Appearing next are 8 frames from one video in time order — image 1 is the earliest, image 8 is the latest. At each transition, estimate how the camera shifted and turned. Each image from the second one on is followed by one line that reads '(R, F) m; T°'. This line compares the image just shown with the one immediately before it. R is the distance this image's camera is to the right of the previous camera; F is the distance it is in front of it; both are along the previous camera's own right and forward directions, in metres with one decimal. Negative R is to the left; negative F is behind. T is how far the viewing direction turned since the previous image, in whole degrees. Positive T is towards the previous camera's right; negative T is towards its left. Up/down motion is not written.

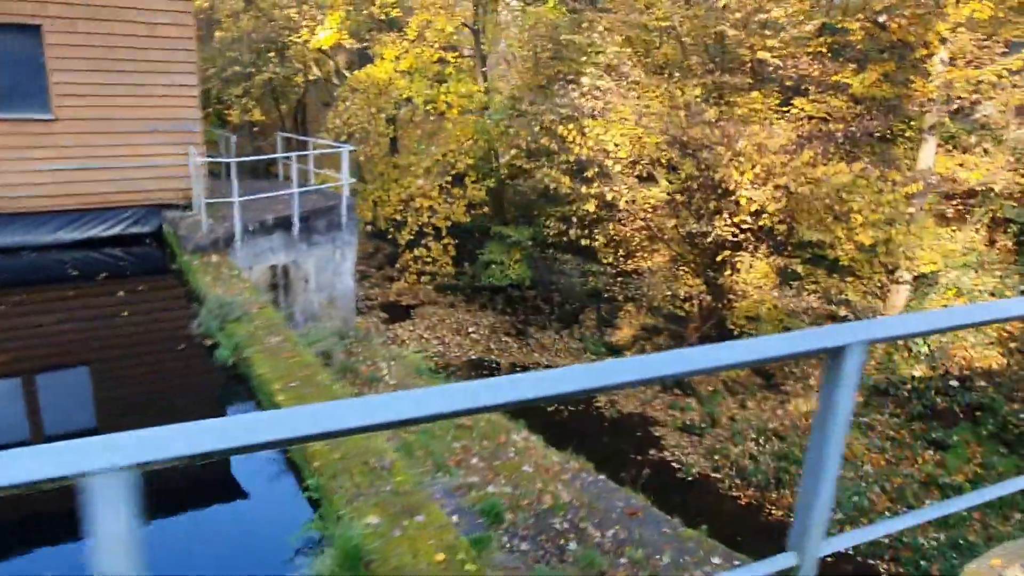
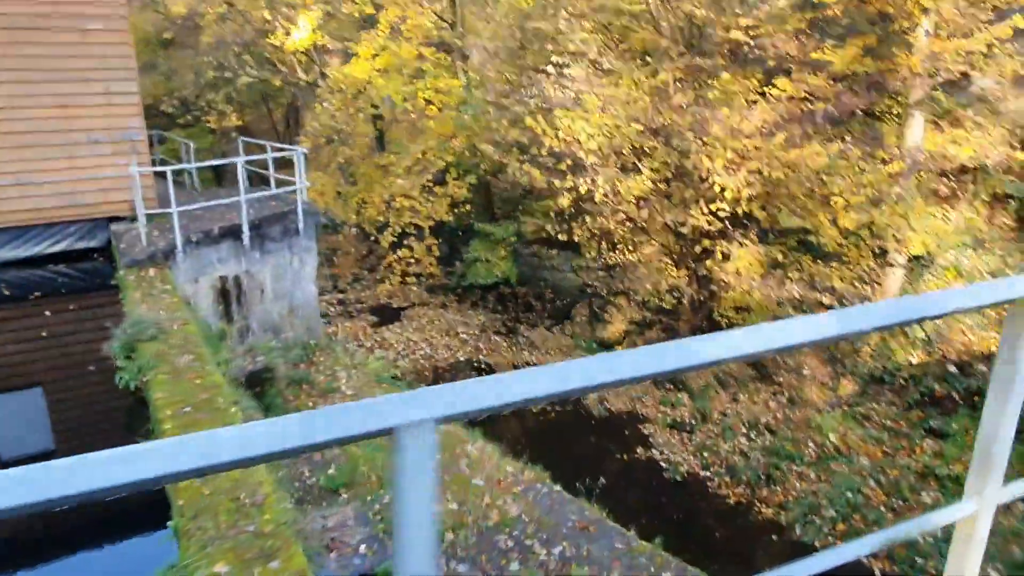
(+0.5, +0.3) m; -1°
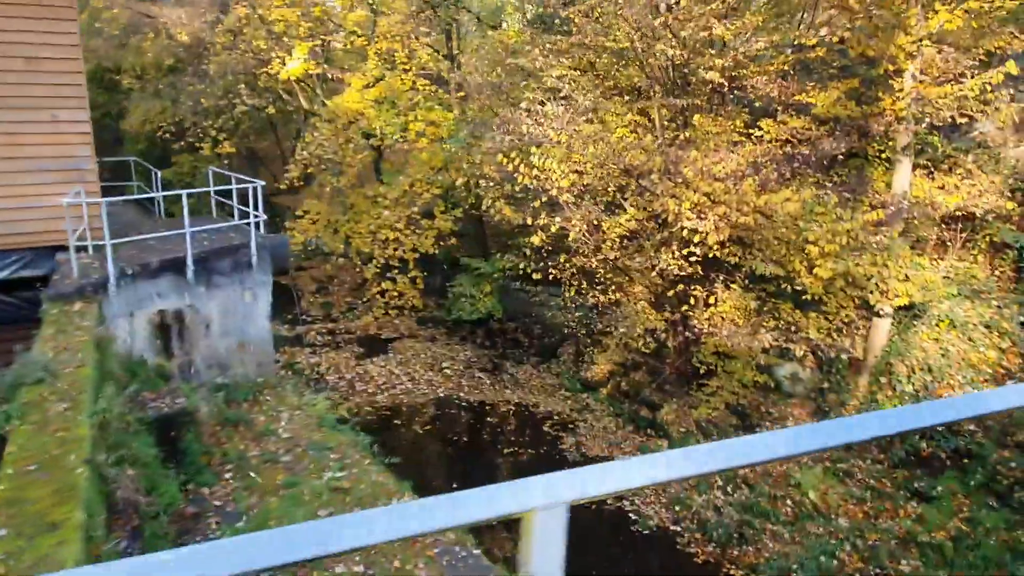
(+0.7, +0.3) m; -2°
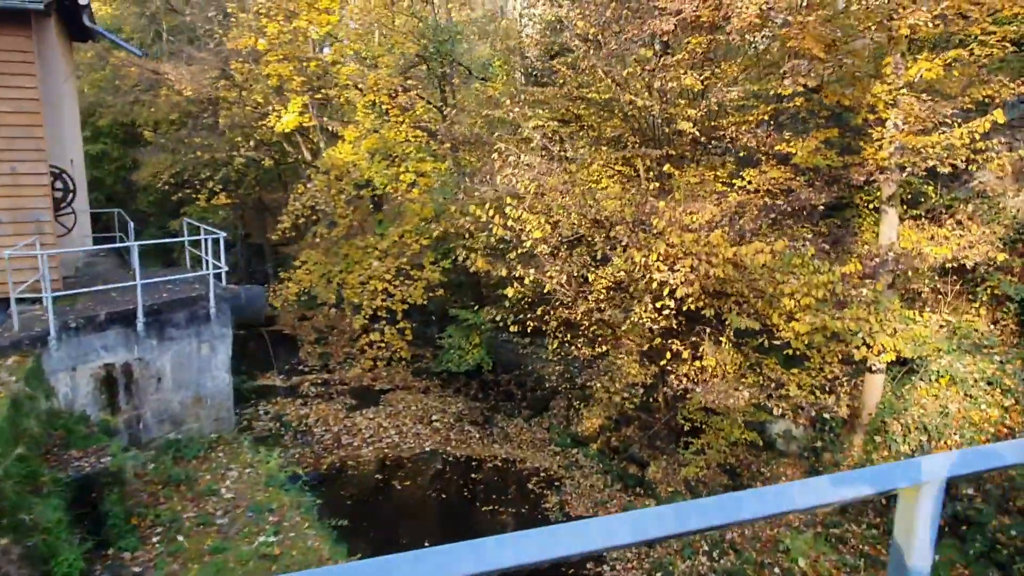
(+0.6, +0.2) m; -2°
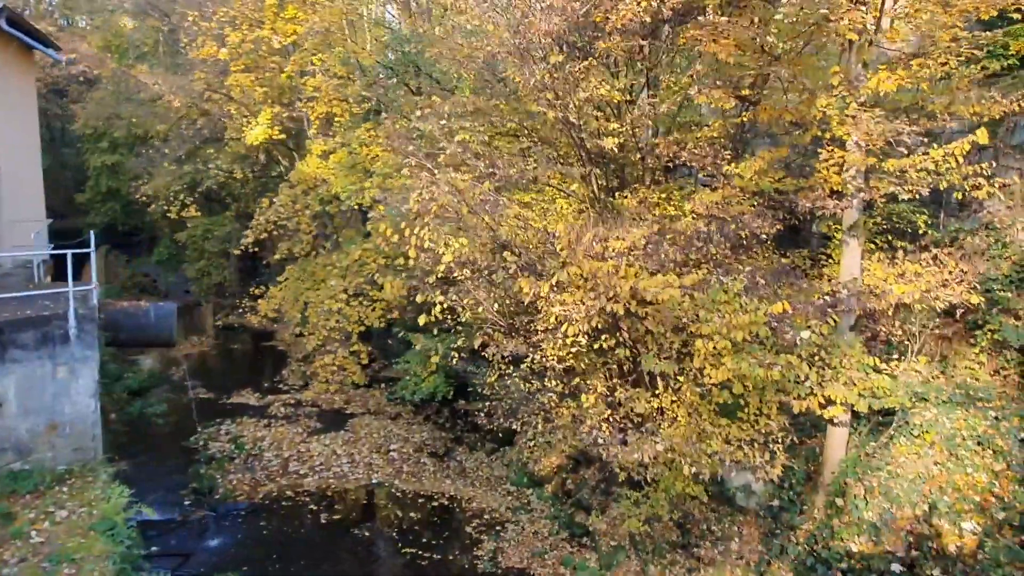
(+1.6, +0.9) m; -5°
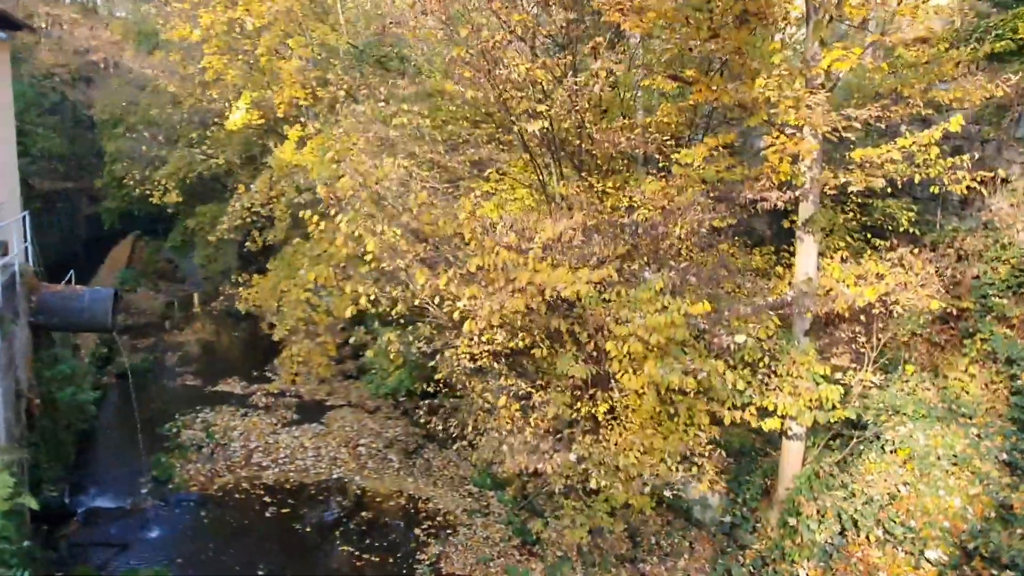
(+1.2, +0.5) m; -4°
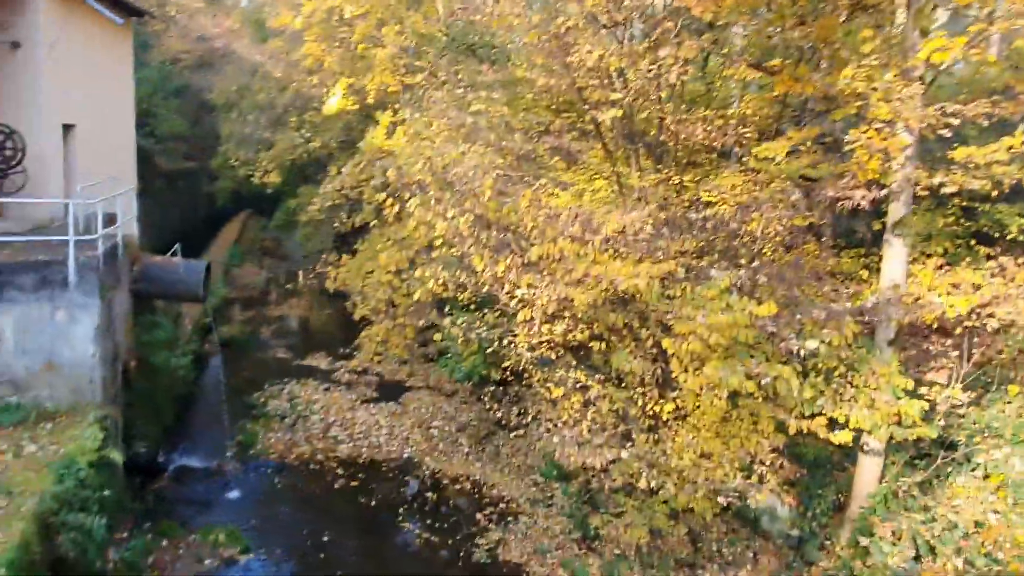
(+0.3, +0.1) m; -7°
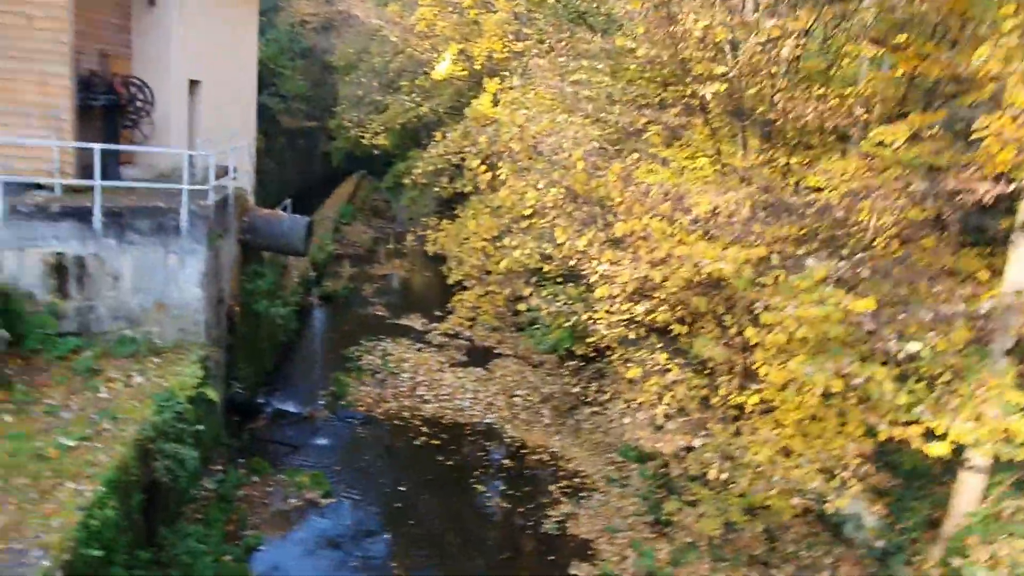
(+0.2, +0.1) m; -8°
